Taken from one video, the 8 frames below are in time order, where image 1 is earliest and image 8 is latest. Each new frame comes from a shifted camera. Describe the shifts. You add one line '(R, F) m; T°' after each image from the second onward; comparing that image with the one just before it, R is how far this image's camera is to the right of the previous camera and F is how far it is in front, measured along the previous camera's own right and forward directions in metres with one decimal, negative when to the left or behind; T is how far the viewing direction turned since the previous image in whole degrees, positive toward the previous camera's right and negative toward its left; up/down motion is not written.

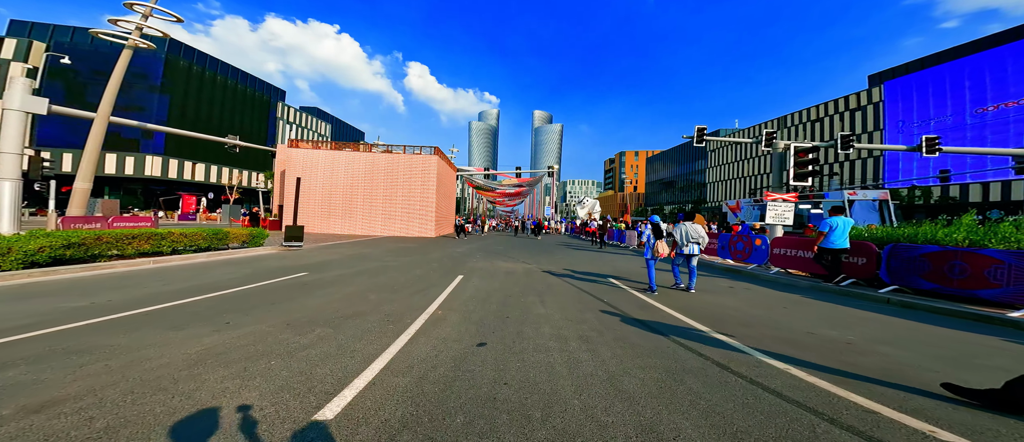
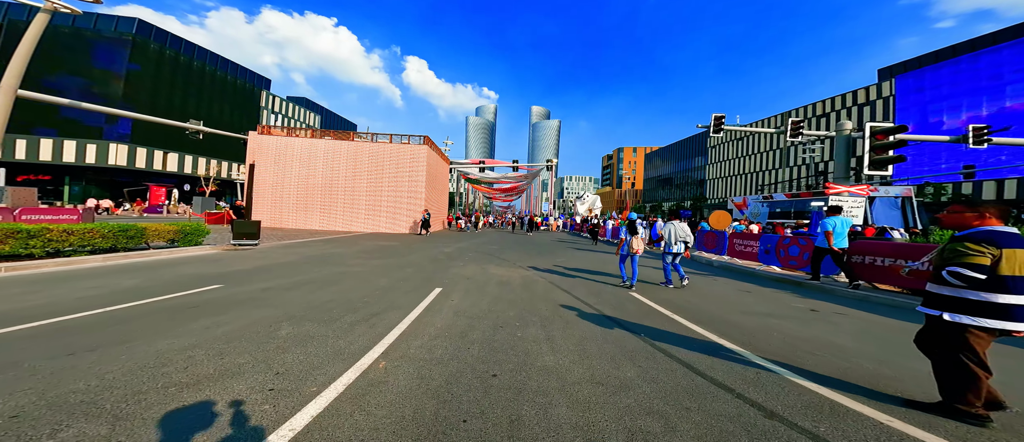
(+0.1, +2.4) m; +1°
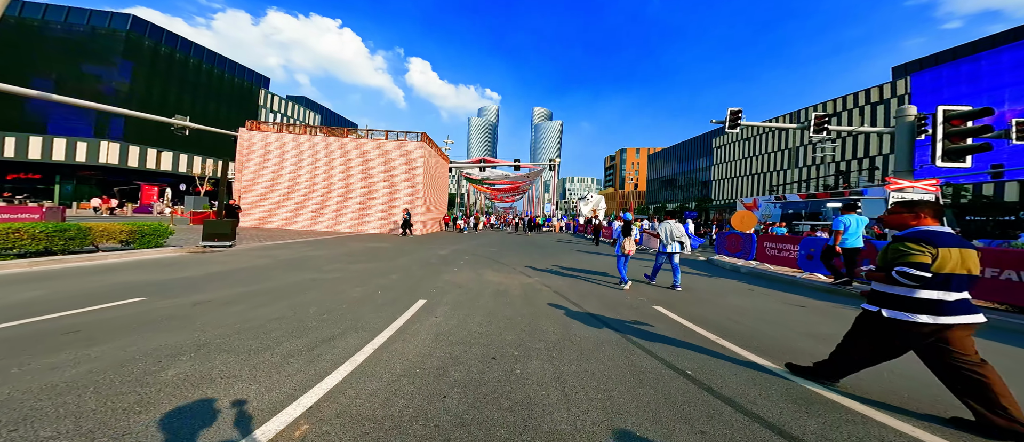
(+0.1, +1.3) m; 0°
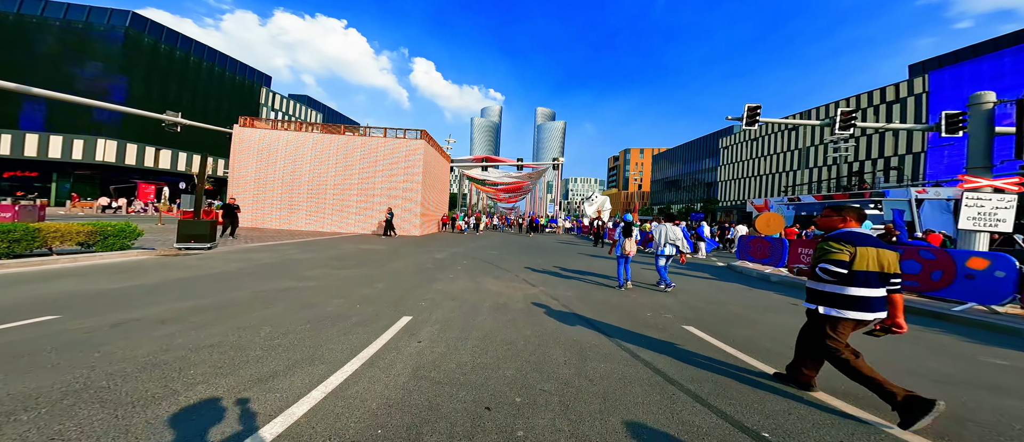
(0.0, +1.0) m; -1°
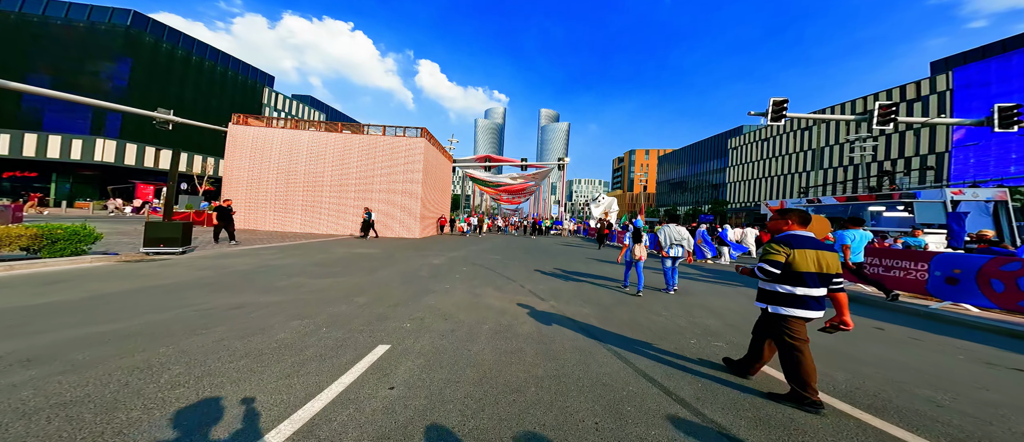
(0.0, +1.2) m; -1°
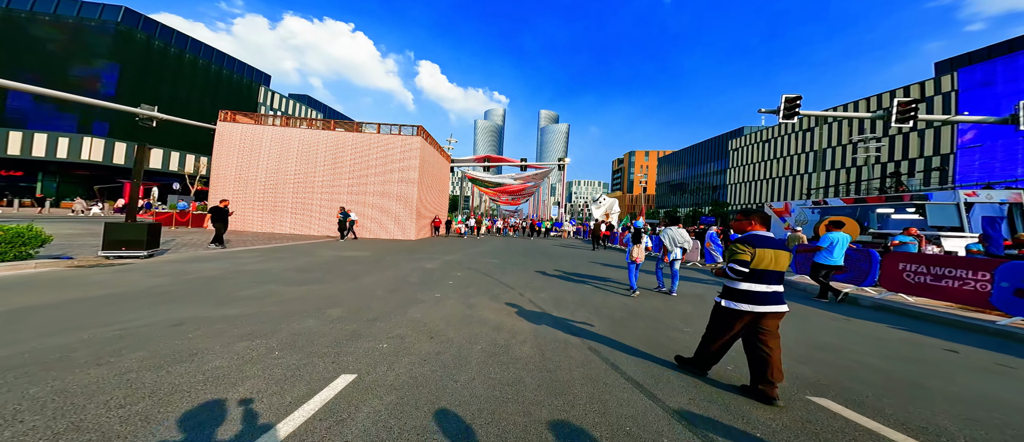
(0.0, +0.8) m; 0°
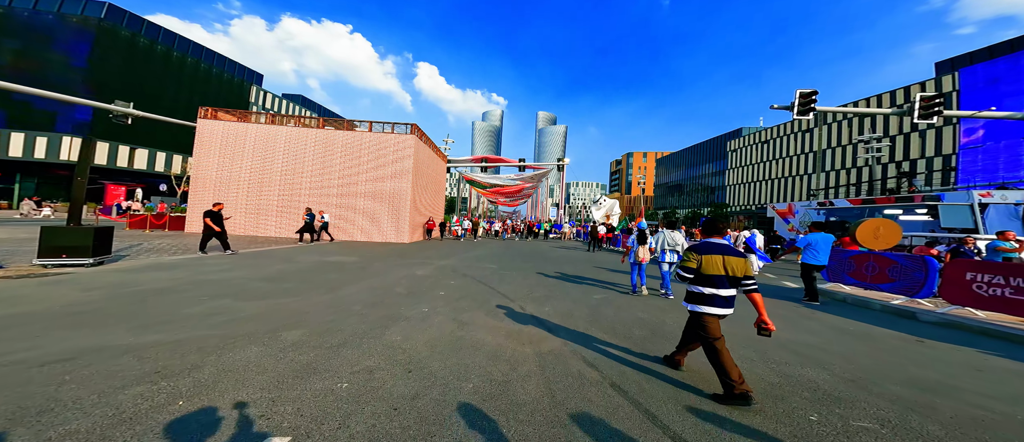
(0.0, +1.0) m; 0°
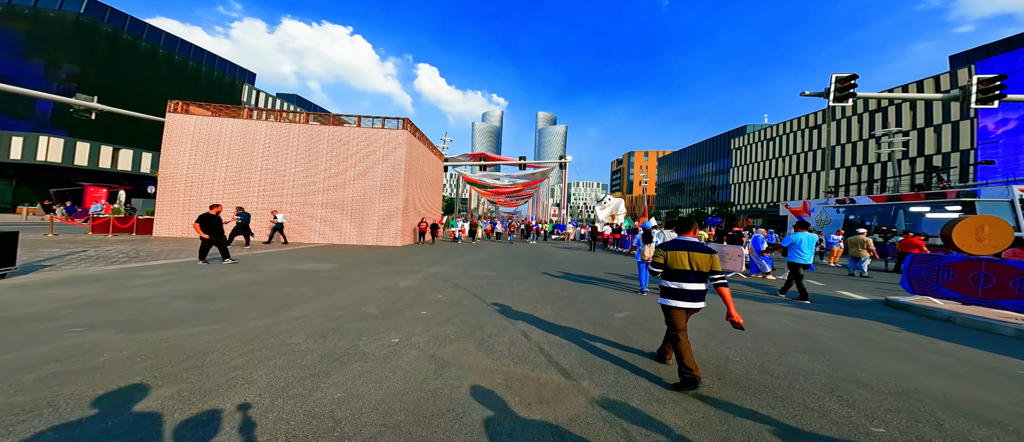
(0.0, +1.6) m; 0°
